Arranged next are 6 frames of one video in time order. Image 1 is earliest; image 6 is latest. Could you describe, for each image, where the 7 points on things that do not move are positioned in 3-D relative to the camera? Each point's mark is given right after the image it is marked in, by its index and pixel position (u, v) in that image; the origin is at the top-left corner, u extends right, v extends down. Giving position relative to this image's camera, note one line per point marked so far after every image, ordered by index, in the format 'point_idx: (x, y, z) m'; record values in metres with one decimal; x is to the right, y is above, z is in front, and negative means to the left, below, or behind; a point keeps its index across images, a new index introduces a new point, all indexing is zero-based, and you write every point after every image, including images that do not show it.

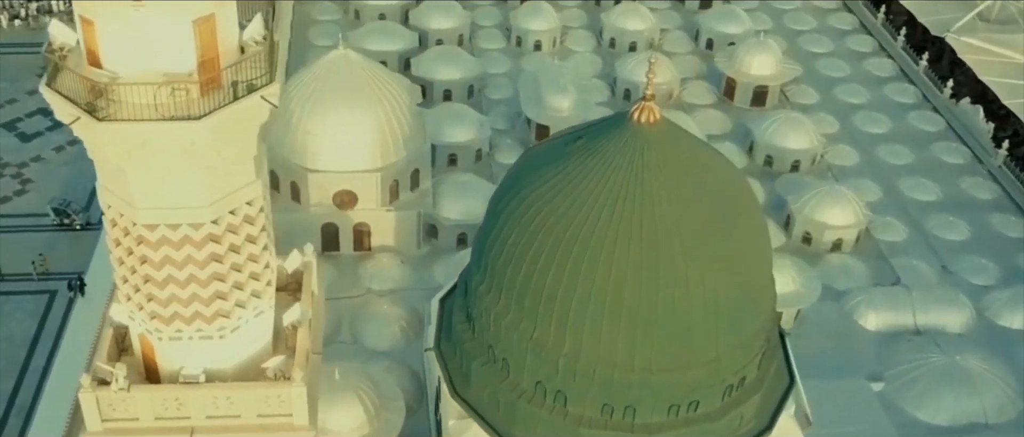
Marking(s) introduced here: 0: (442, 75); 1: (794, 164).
0: (-1.1, +2.2, +15.4) m
1: (+4.3, +0.8, +15.1) m
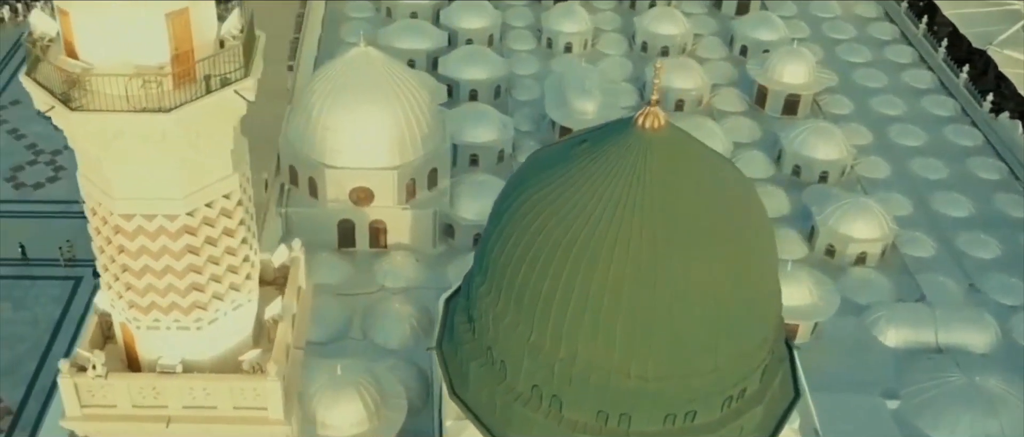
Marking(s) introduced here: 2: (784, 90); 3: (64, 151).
0: (-0.7, +2.2, +15.4) m
1: (+4.6, +0.7, +14.9) m
2: (+4.4, +2.1, +16.2) m
3: (-7.4, +1.1, +16.5) m
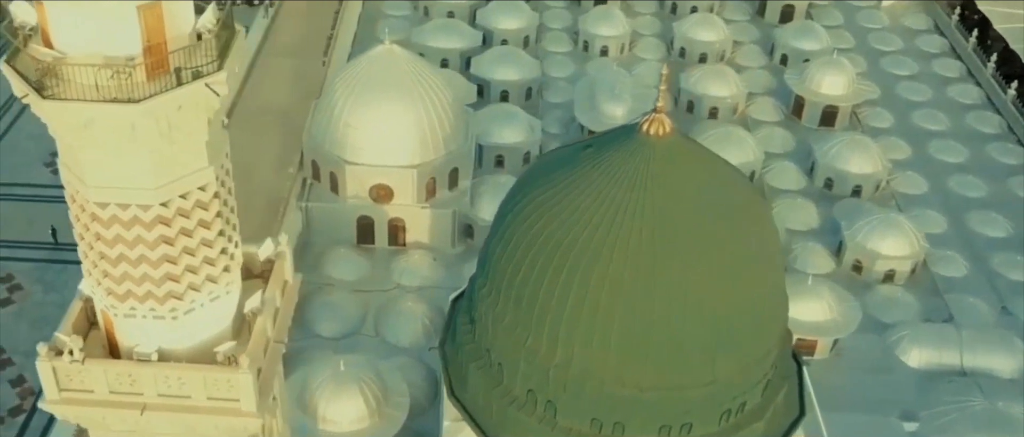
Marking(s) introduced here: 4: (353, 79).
0: (-0.2, +2.2, +15.4) m
1: (+5.0, +0.4, +14.6) m
2: (+4.9, +1.9, +15.9) m
3: (-6.9, +1.4, +16.9) m
4: (-2.0, +1.7, +12.2) m
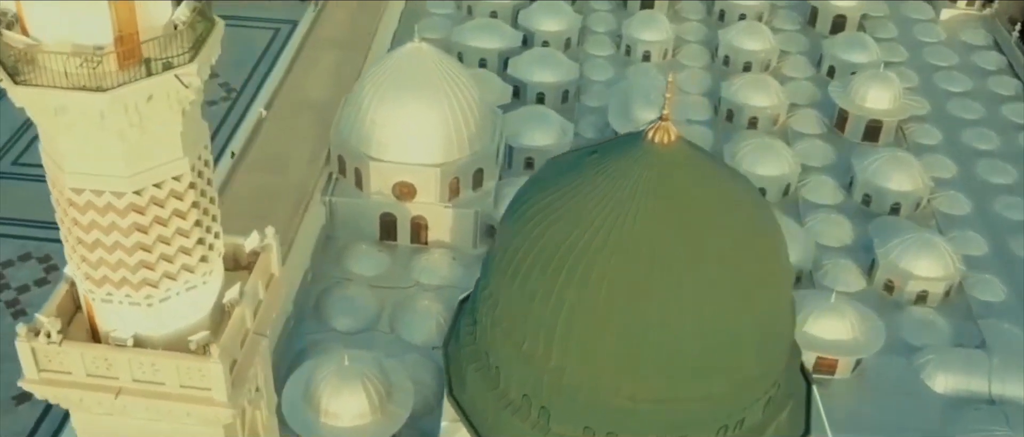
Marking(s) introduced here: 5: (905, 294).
0: (+0.4, +2.2, +15.4) m
1: (+5.4, +0.2, +14.2) m
2: (+5.5, +1.6, +15.5) m
3: (-6.3, +1.6, +17.2) m
4: (-1.6, +1.8, +12.3) m
5: (+5.0, -1.0, +12.7) m
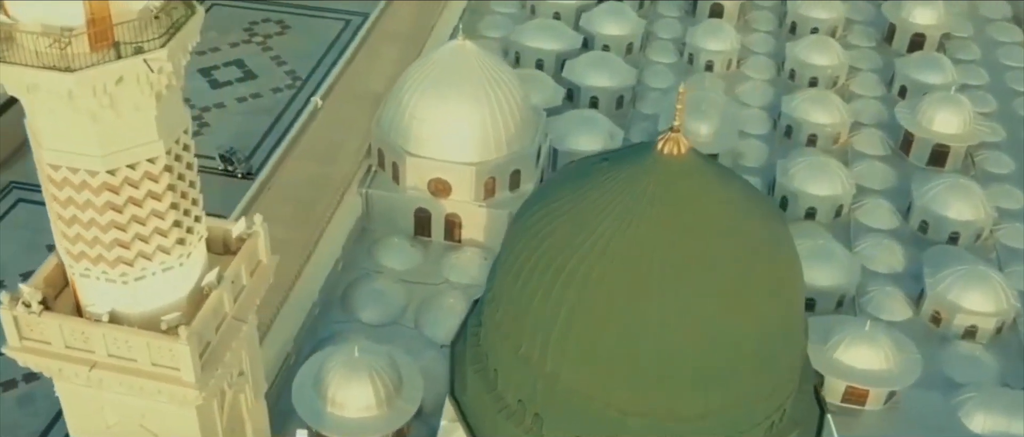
0: (+1.2, +2.1, +15.2) m
1: (+6.0, -0.2, +13.6) m
2: (+6.3, +1.2, +14.9) m
3: (-5.2, +1.9, +17.7) m
4: (-1.1, +1.8, +12.3) m
5: (+5.4, -1.3, +12.2) m
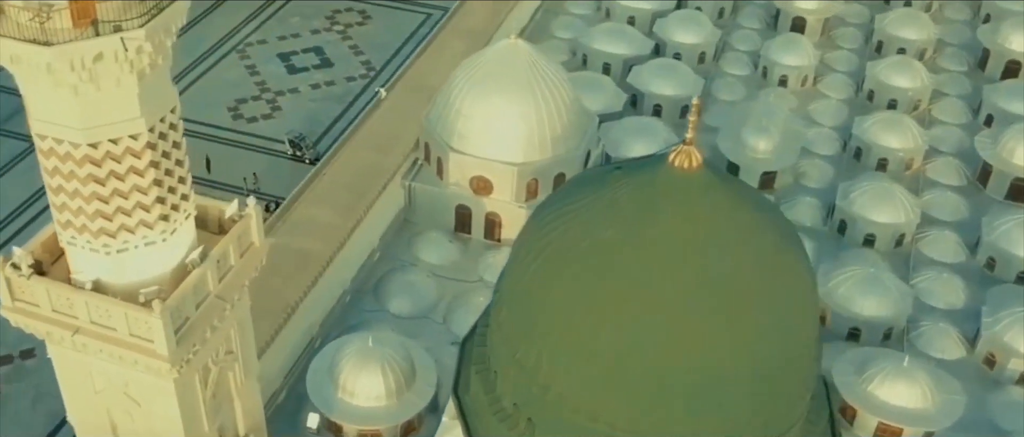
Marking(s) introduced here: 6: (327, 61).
0: (+2.2, +1.9, +15.0) m
1: (+6.6, -0.7, +12.9) m
2: (+7.1, +0.7, +14.1) m
3: (-4.0, +2.3, +18.1) m
4: (-0.4, +1.9, +12.3) m
5: (+5.7, -1.8, +11.5) m
6: (-3.4, +2.9, +18.3) m
